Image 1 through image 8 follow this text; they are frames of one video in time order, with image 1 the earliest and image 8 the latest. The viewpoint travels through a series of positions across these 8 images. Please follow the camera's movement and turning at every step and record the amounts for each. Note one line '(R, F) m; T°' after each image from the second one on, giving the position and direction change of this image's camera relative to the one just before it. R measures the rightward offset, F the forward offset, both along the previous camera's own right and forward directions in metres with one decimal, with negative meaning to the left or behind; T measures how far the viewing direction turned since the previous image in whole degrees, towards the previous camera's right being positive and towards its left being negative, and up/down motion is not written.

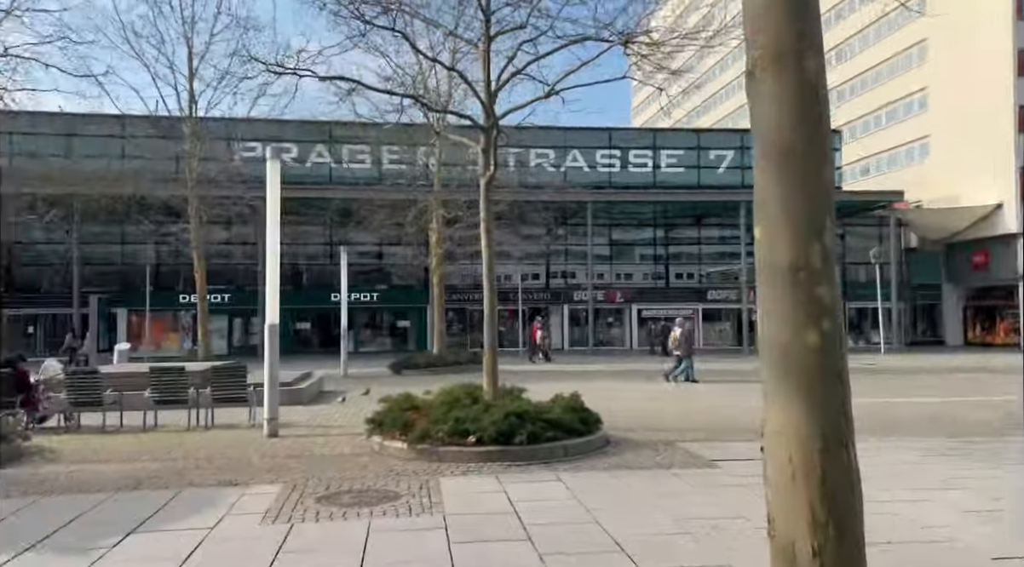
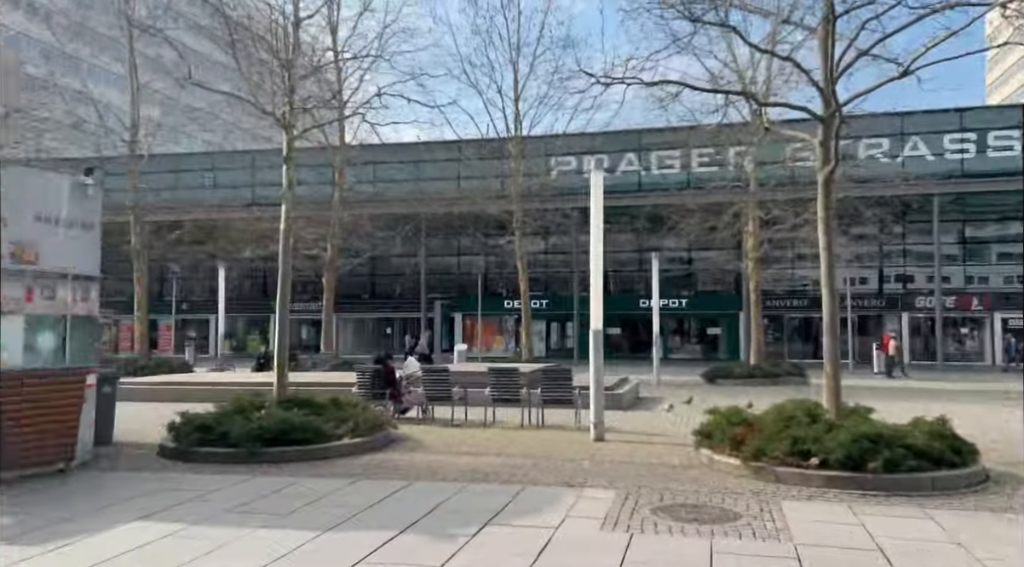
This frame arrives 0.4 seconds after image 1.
(0.0, 0.0) m; -22°
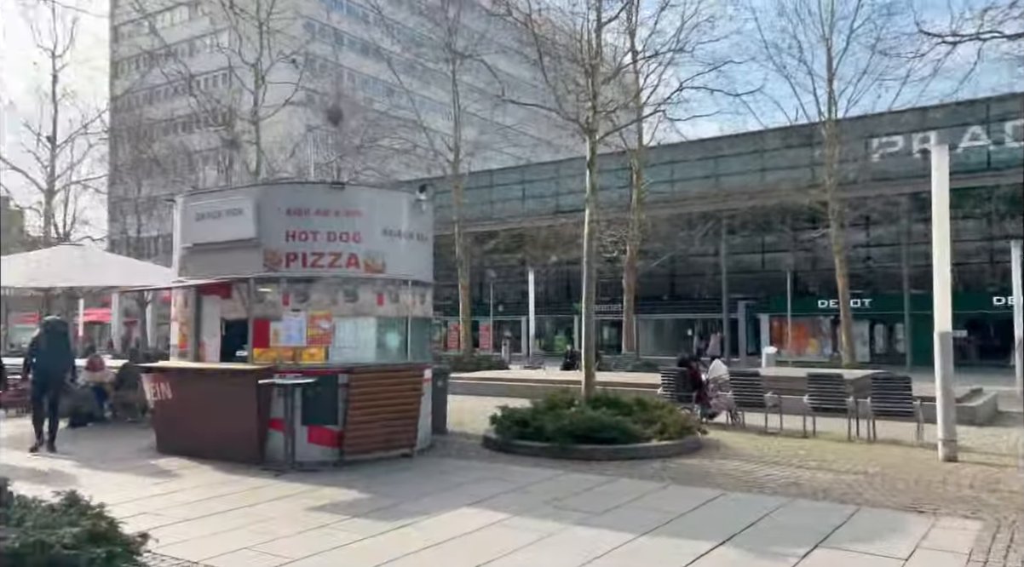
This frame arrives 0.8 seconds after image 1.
(-0.1, +0.1) m; -21°
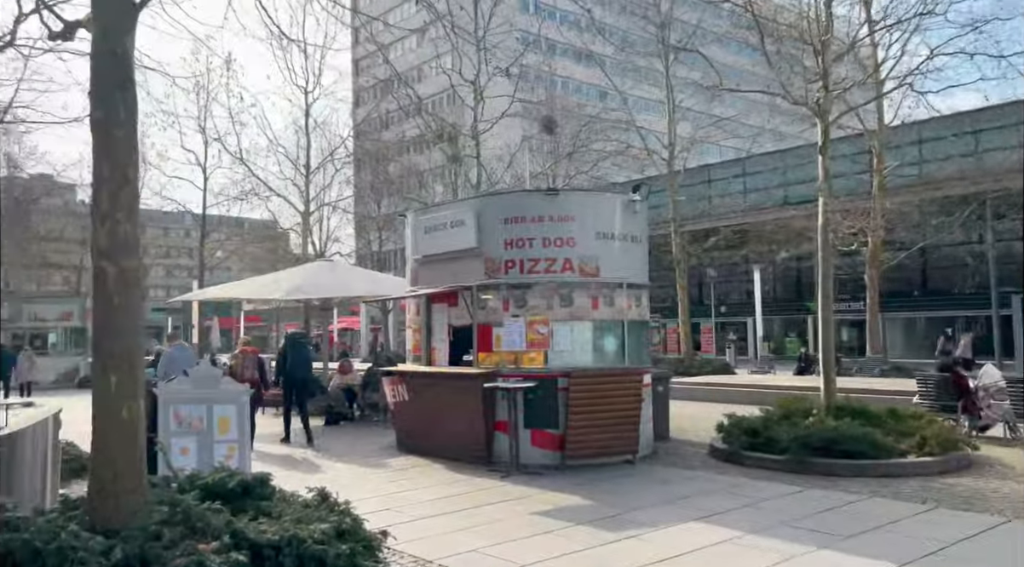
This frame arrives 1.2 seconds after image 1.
(0.0, +0.2) m; -15°
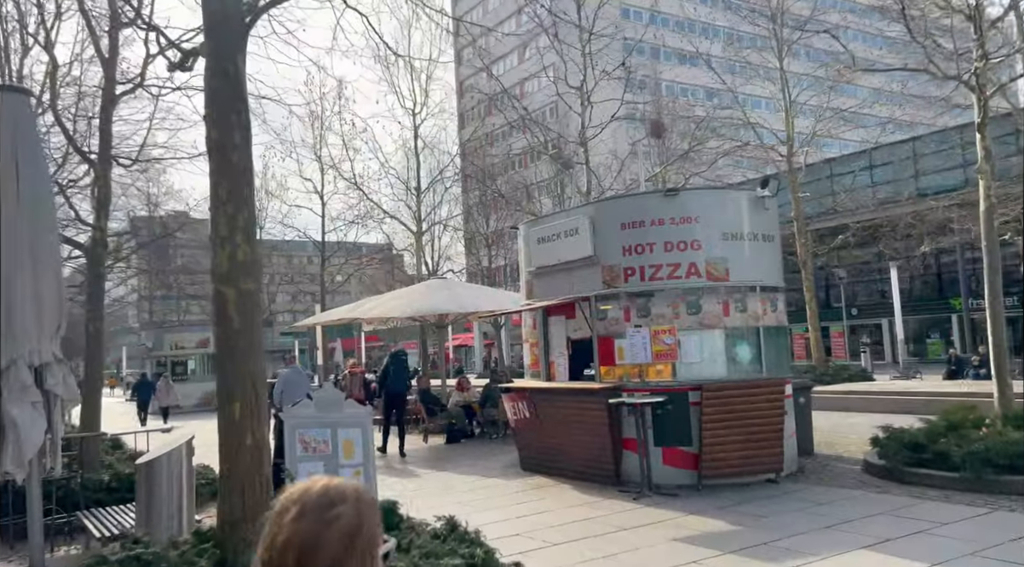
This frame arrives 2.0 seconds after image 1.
(-0.1, +0.4) m; -8°
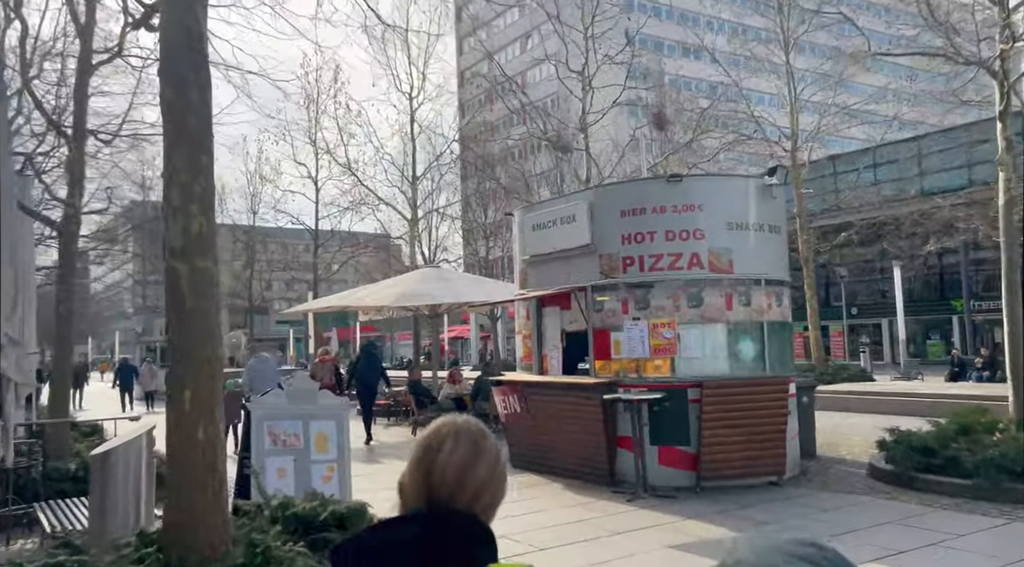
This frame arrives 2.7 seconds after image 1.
(+0.1, +0.5) m; 0°
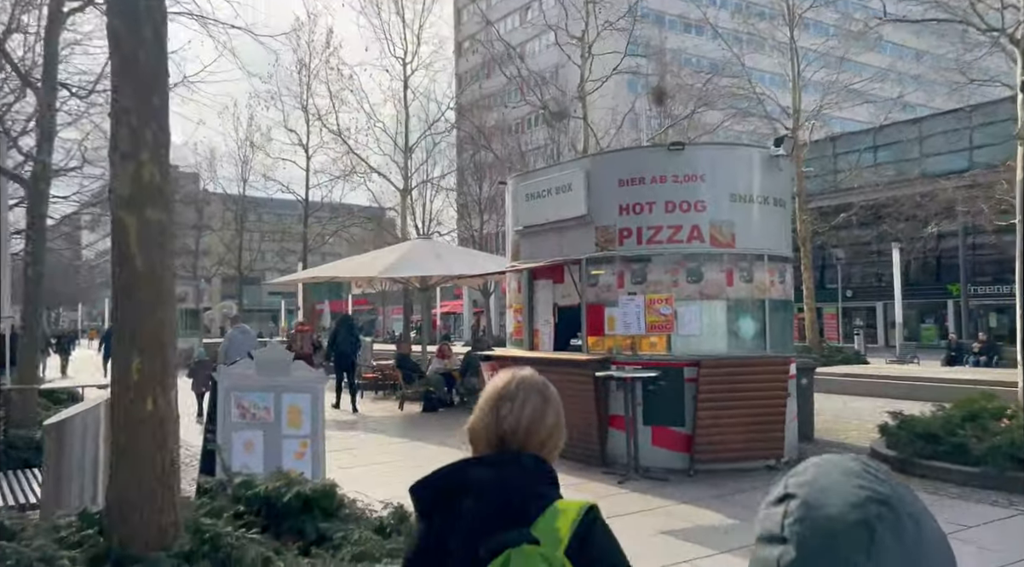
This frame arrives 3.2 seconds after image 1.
(0.0, +0.5) m; 0°
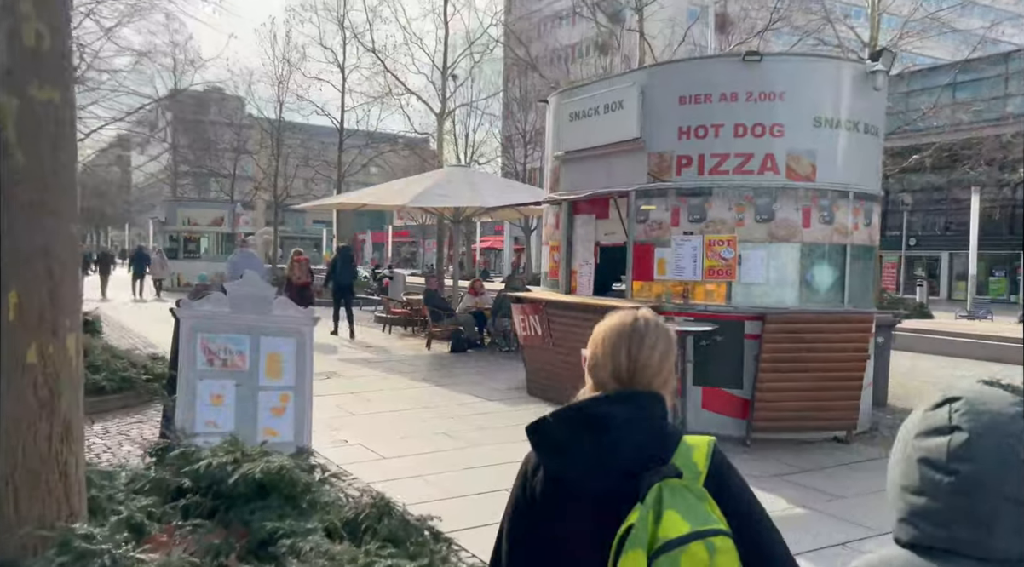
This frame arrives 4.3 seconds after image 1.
(+0.1, +1.3) m; -3°
